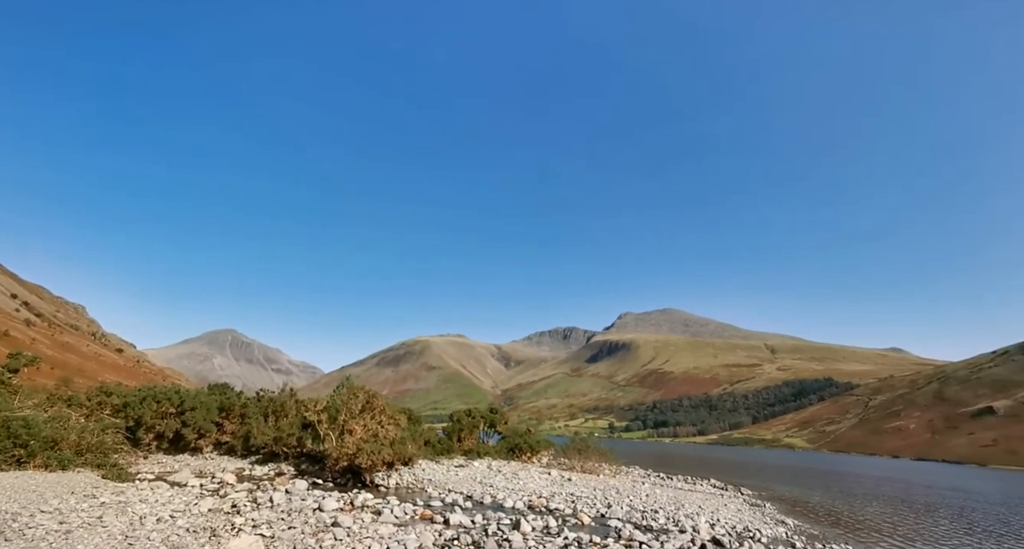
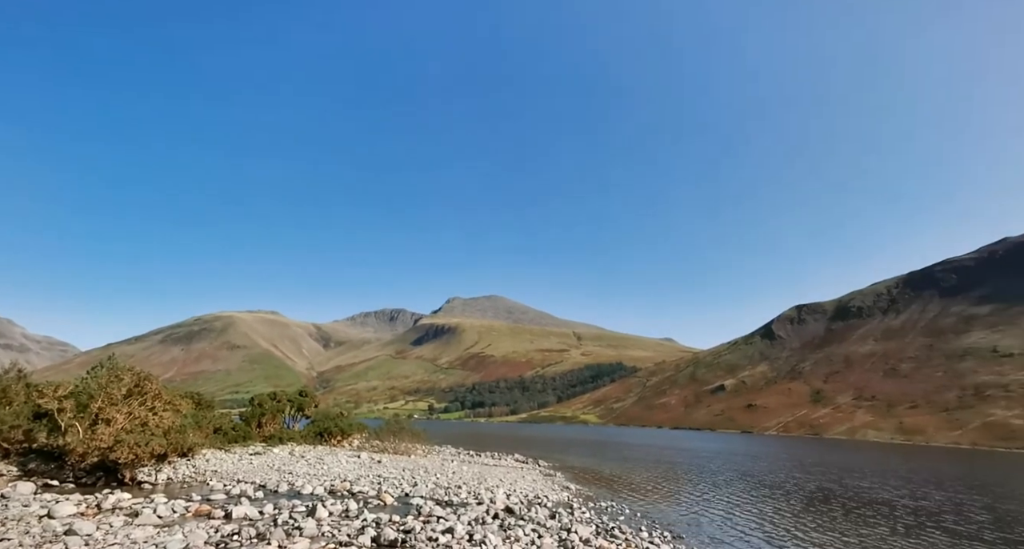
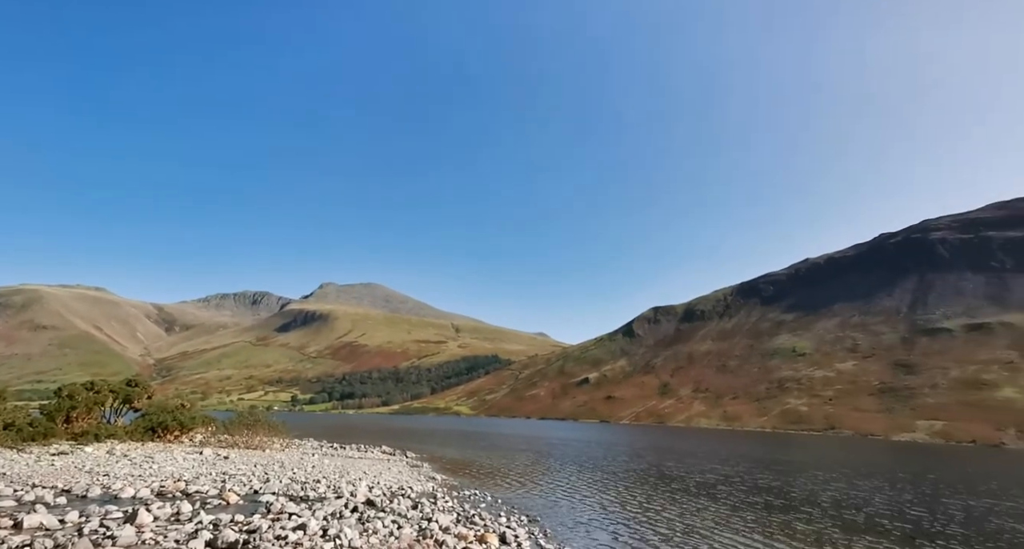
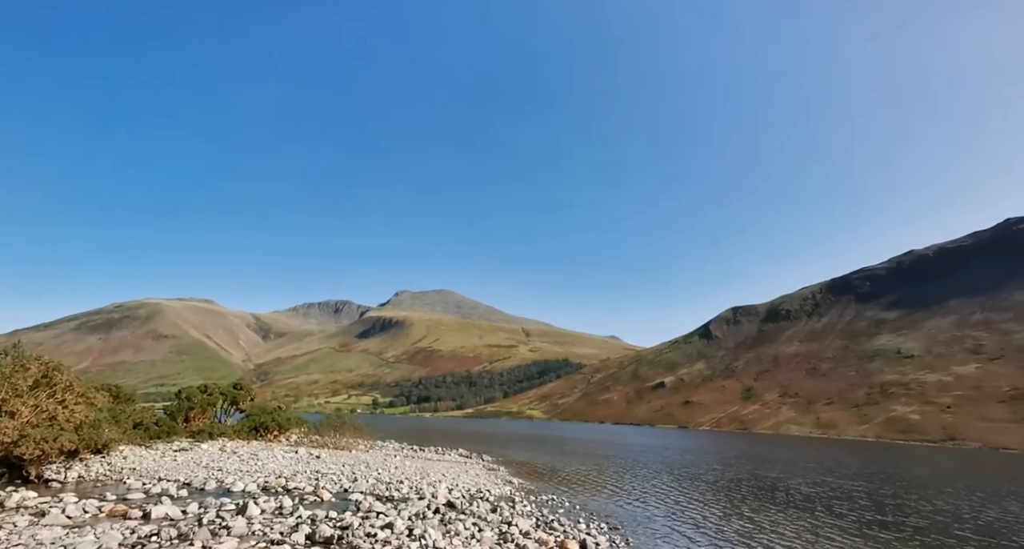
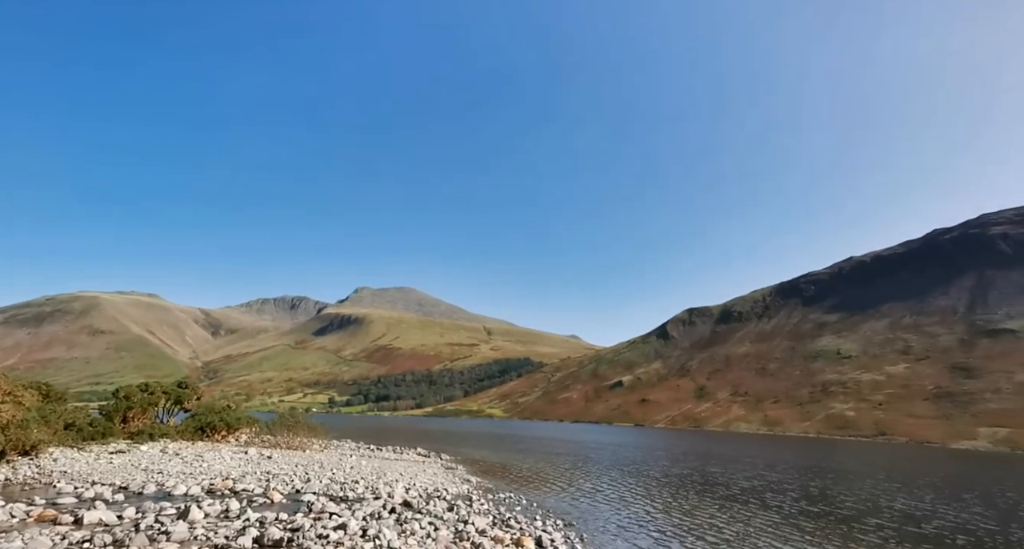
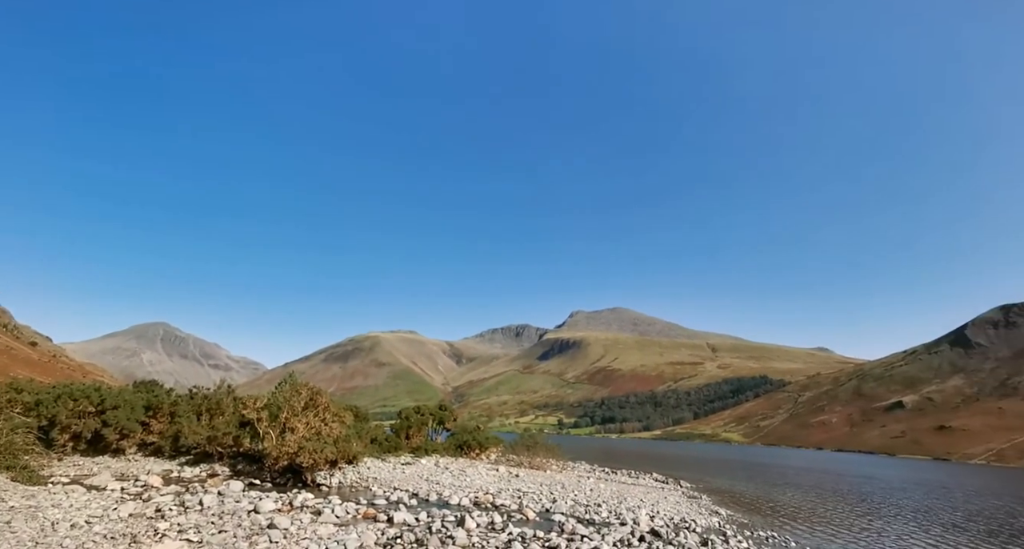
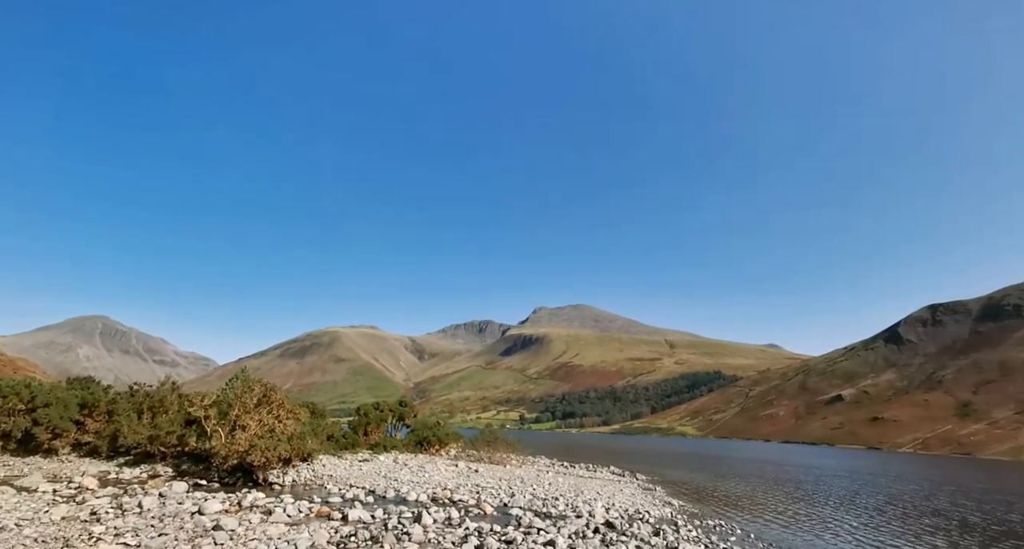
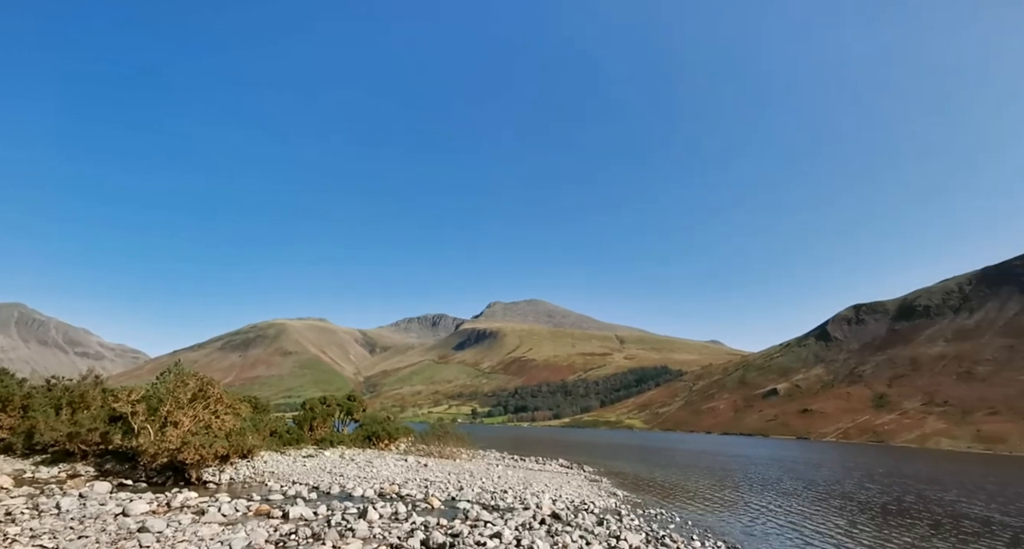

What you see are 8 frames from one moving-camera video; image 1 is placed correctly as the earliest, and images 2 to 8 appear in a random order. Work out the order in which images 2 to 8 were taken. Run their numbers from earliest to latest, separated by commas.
6, 7, 8, 2, 4, 5, 3
